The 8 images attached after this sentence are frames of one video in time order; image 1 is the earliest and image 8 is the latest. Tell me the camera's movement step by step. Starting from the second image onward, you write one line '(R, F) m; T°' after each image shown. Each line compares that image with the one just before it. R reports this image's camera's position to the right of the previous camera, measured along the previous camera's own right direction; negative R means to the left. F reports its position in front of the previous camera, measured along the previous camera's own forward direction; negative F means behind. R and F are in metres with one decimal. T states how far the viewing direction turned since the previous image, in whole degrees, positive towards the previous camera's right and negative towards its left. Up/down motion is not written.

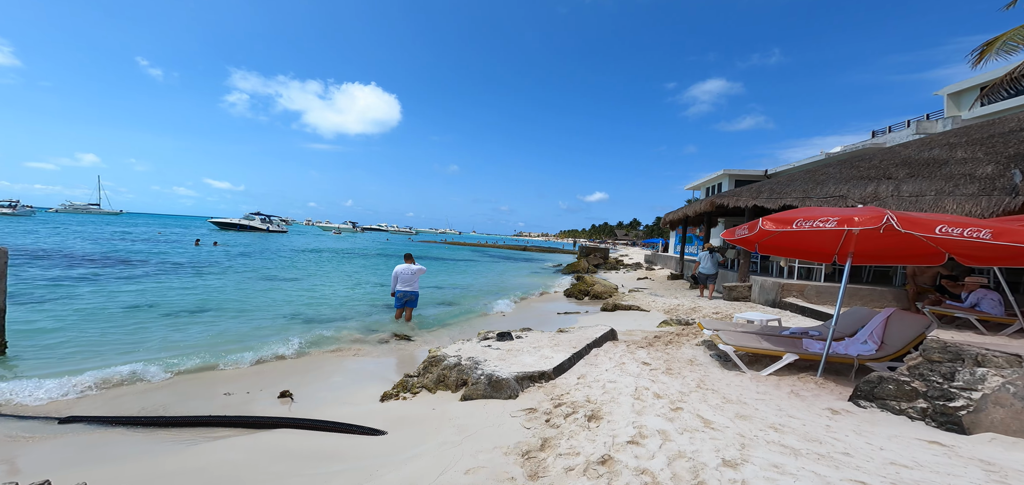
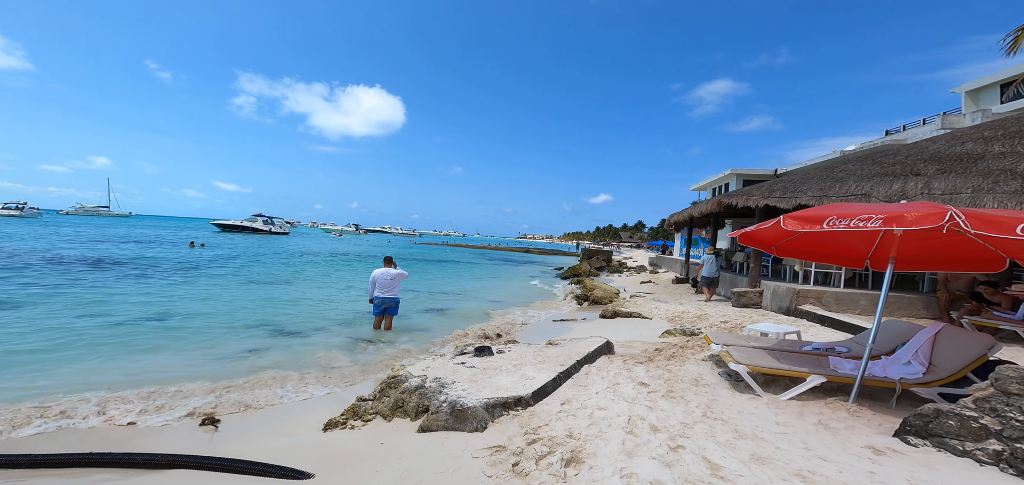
(+0.4, +0.9) m; -1°
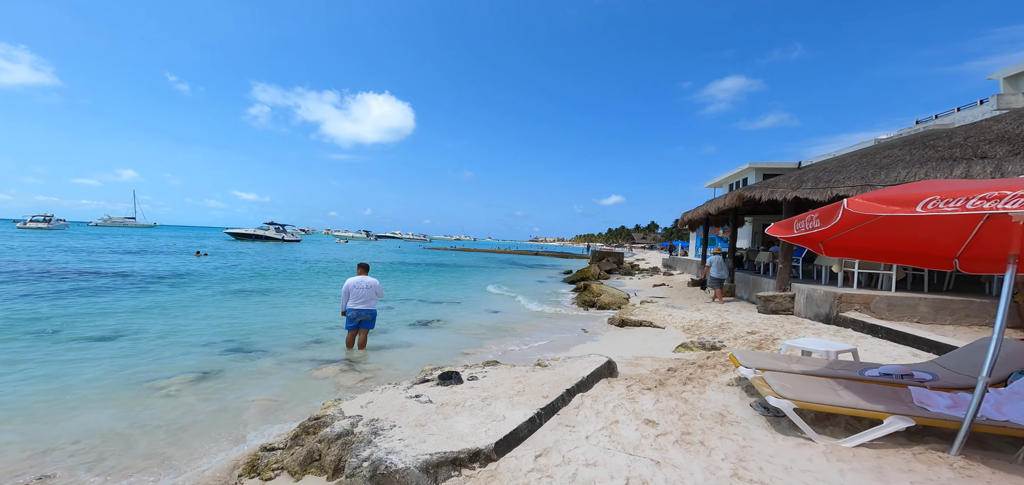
(+0.5, +1.3) m; -2°
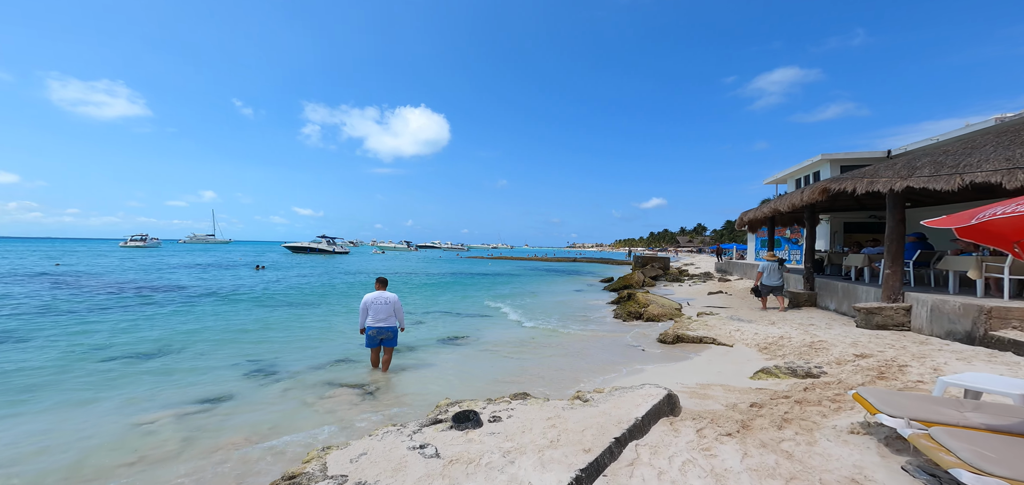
(+0.1, +1.2) m; -5°
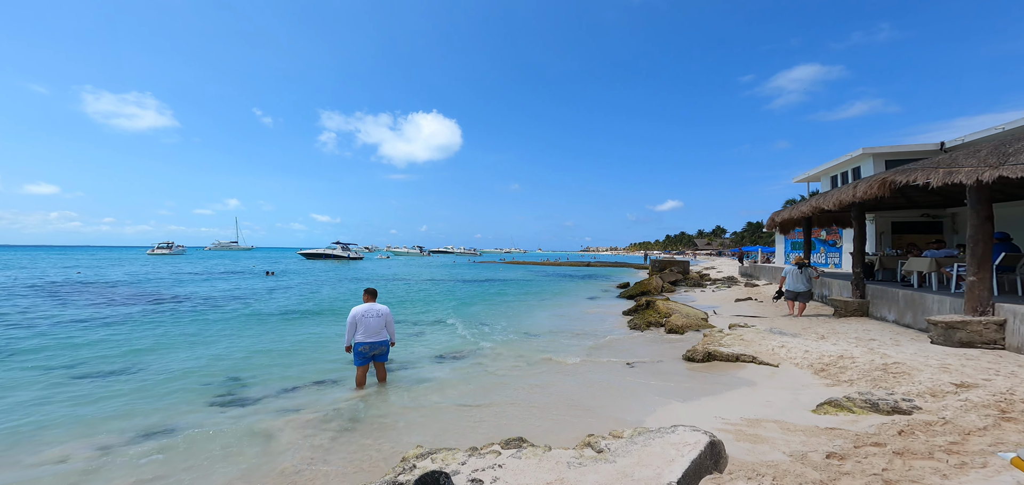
(+0.2, +1.2) m; -2°
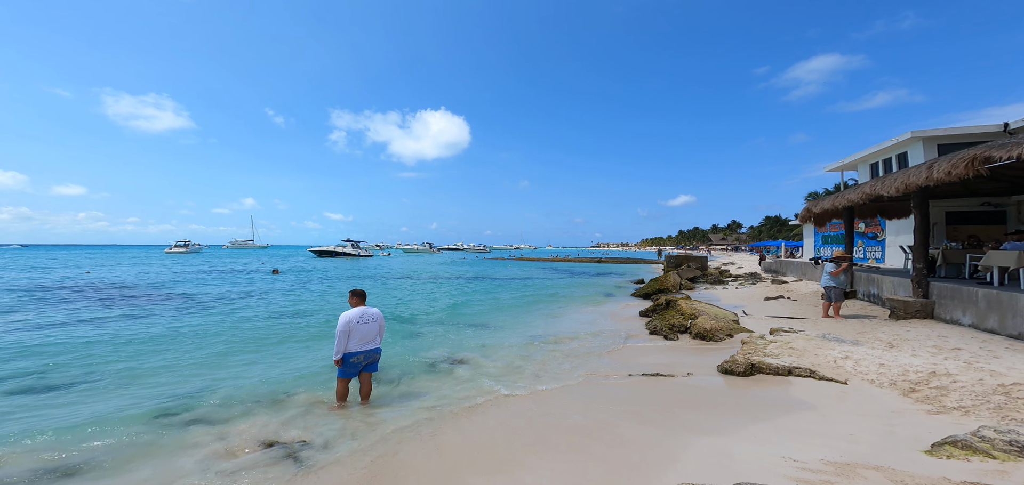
(+0.1, +1.2) m; -1°
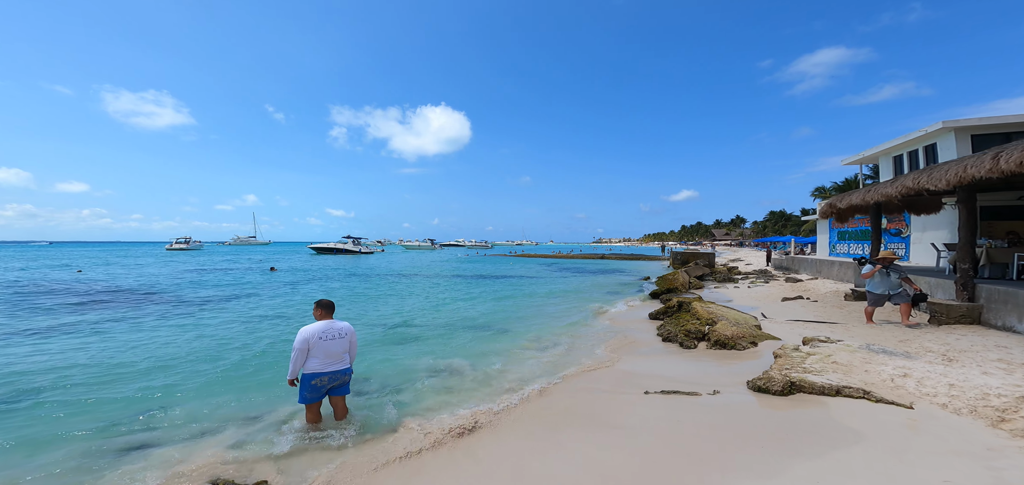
(0.0, +0.8) m; 0°
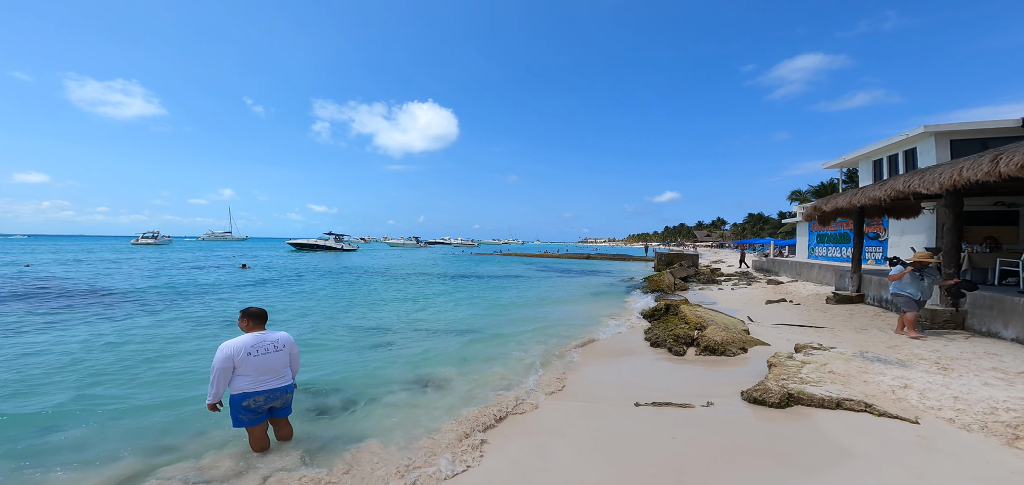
(-0.1, +0.4) m; +2°
